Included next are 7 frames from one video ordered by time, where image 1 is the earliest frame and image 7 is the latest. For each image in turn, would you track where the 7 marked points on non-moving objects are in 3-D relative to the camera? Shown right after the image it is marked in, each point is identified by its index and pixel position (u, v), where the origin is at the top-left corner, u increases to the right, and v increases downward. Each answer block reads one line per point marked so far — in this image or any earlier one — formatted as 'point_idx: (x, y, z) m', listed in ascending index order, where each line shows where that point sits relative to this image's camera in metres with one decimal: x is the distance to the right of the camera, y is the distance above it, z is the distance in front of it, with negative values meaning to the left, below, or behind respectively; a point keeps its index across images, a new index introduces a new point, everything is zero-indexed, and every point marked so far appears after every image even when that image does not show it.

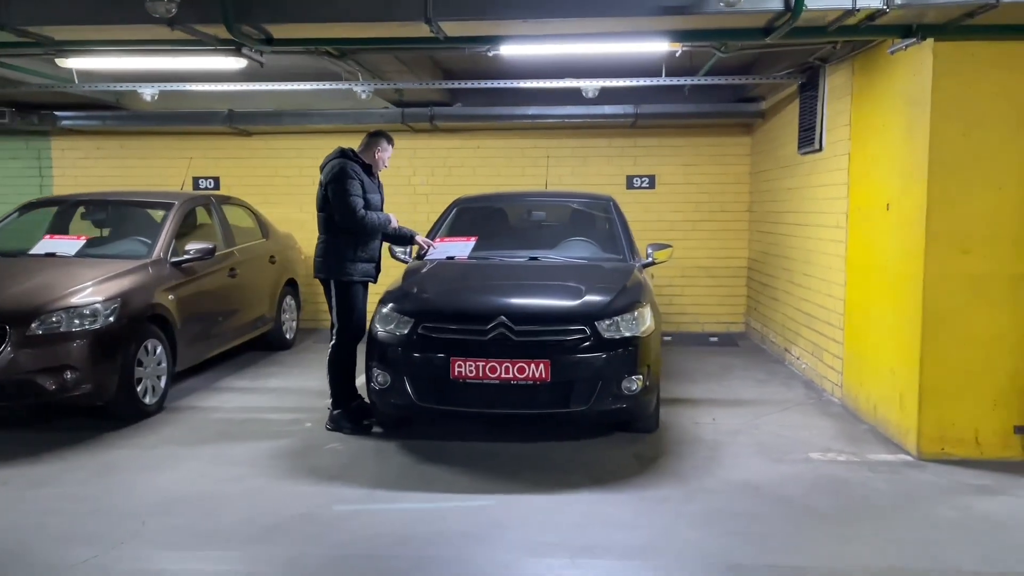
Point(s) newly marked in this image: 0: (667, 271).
0: (+1.9, +0.2, +9.8) m
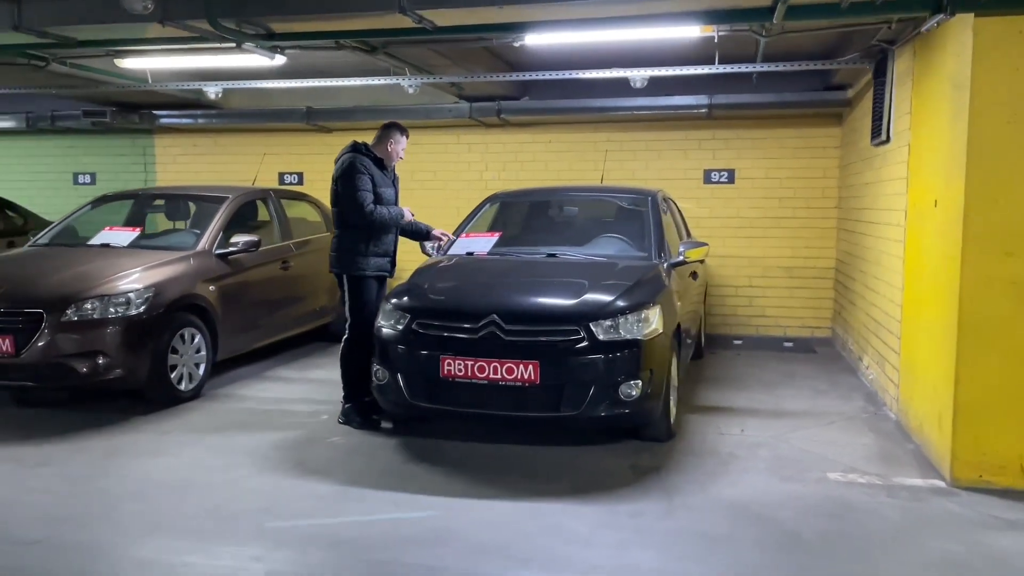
0: (+2.6, +0.2, +9.3) m
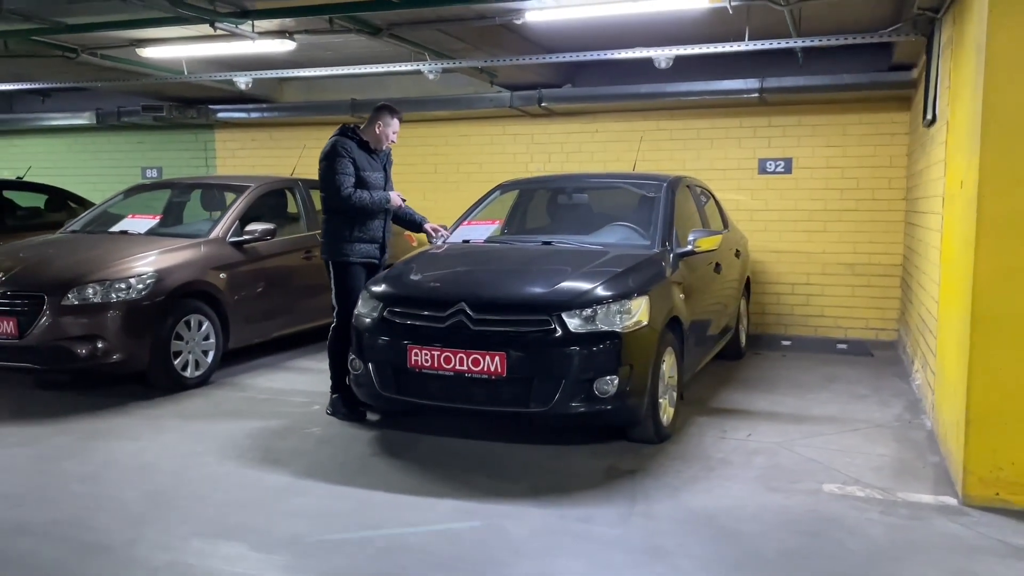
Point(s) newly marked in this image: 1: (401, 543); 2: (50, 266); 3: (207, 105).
0: (+3.0, +0.2, +8.7) m
1: (-0.4, -1.0, +3.2) m
2: (-3.1, +0.1, +5.5) m
3: (-4.0, +2.4, +10.7) m
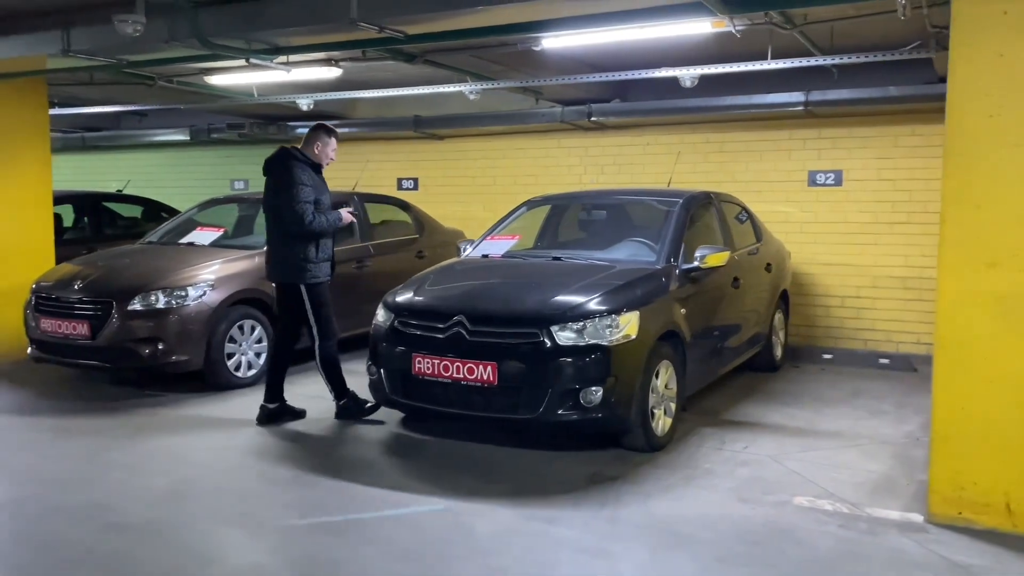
0: (+3.5, +0.1, +8.6) m
1: (-0.6, -1.1, +3.5) m
2: (-3.0, +0.1, +6.2) m
3: (-3.1, +2.3, +11.4) m
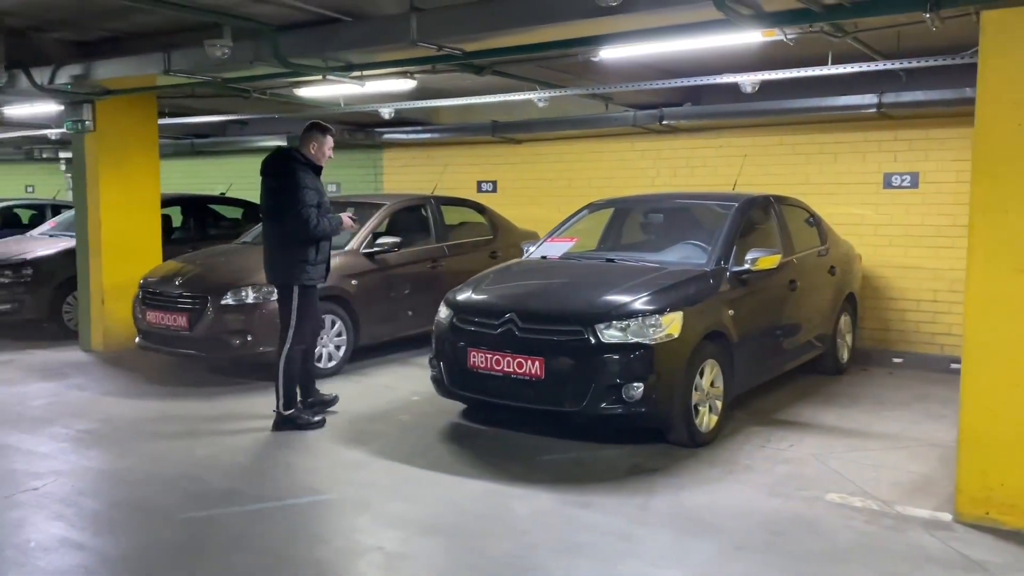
0: (+4.3, 0.0, +8.4) m
1: (-0.4, -1.1, +3.9) m
2: (-2.5, +0.1, +6.8) m
3: (-2.0, +2.4, +12.0) m
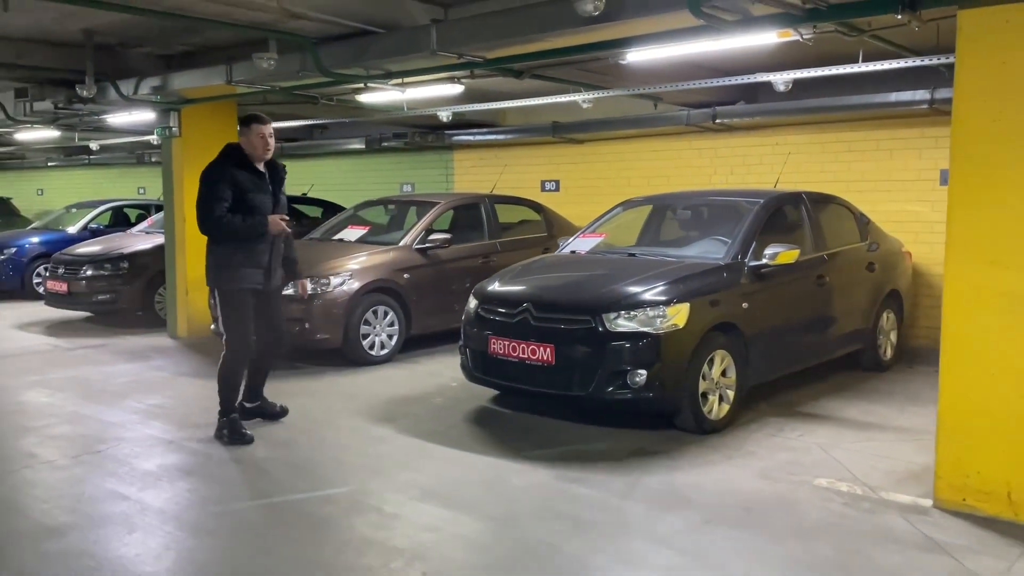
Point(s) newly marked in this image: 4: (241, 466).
0: (+4.8, +0.1, +8.2) m
1: (-0.4, -1.0, +4.2) m
2: (-2.1, +0.2, +7.4) m
3: (-1.0, +2.4, +12.5) m
4: (-1.5, -1.0, +4.5) m
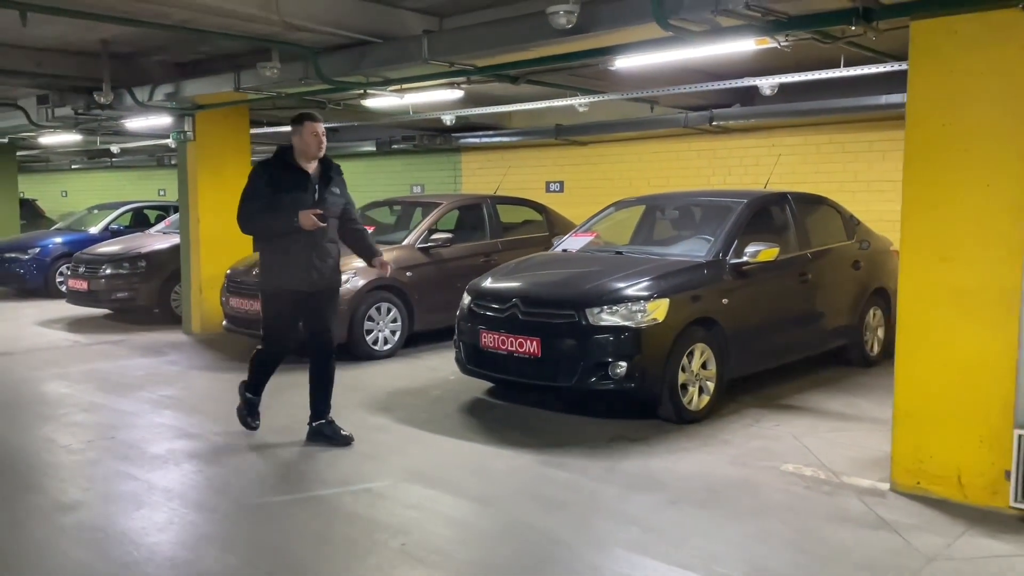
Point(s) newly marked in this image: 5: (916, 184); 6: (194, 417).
0: (+4.8, +0.1, +8.4) m
1: (-0.5, -1.0, +4.5) m
2: (-2.1, +0.2, +7.7) m
3: (-0.9, +2.4, +12.8) m
4: (-1.6, -1.0, +4.8) m
5: (+1.9, +0.5, +3.9) m
6: (-2.2, -0.9, +5.6) m
